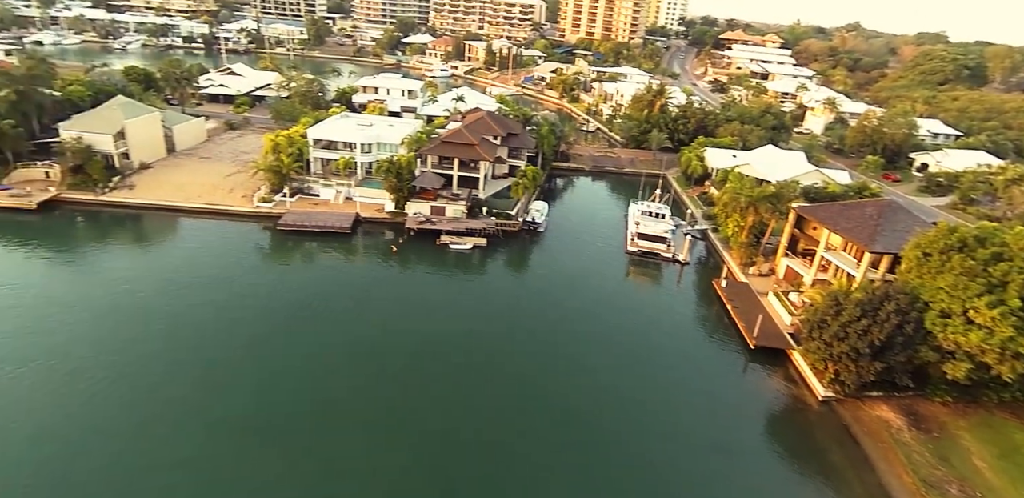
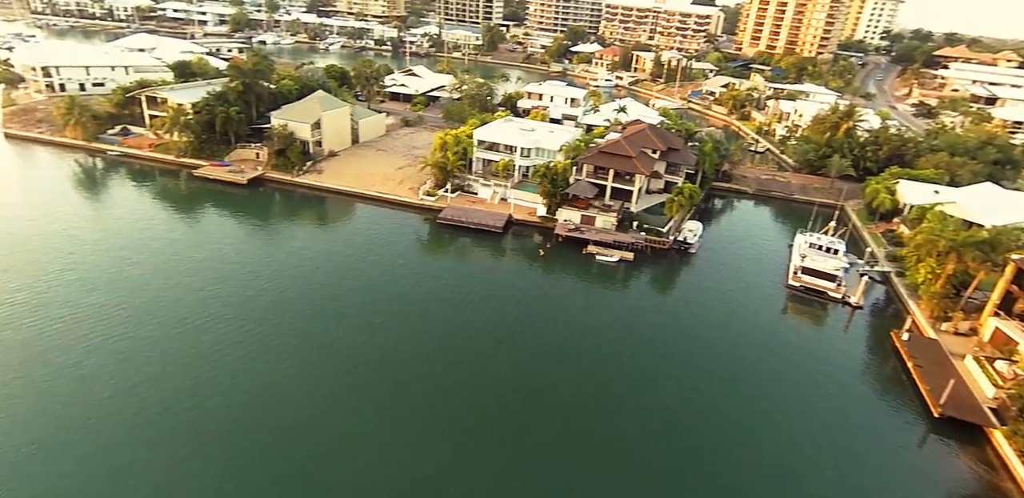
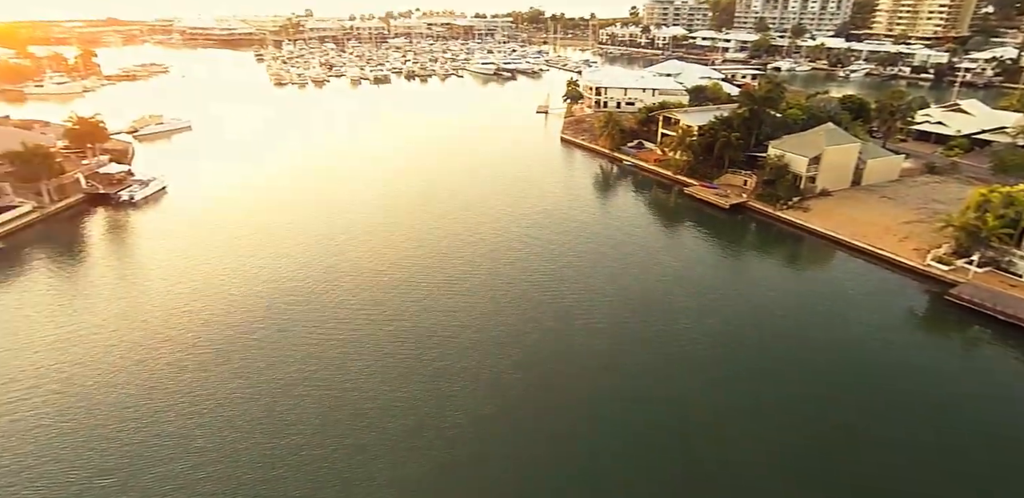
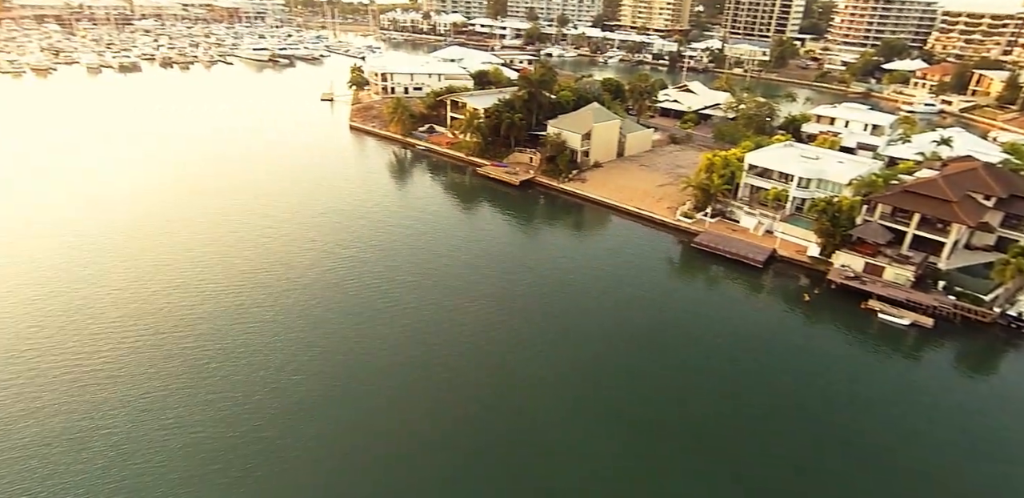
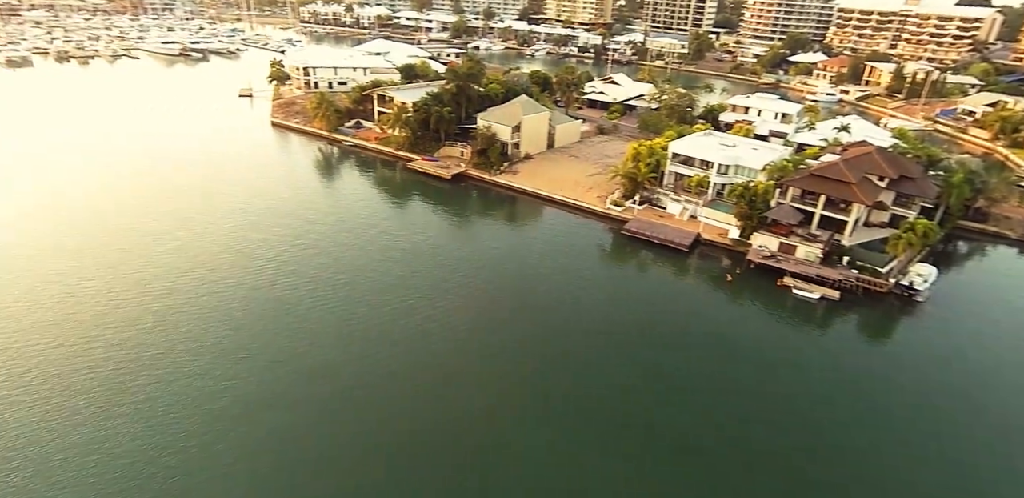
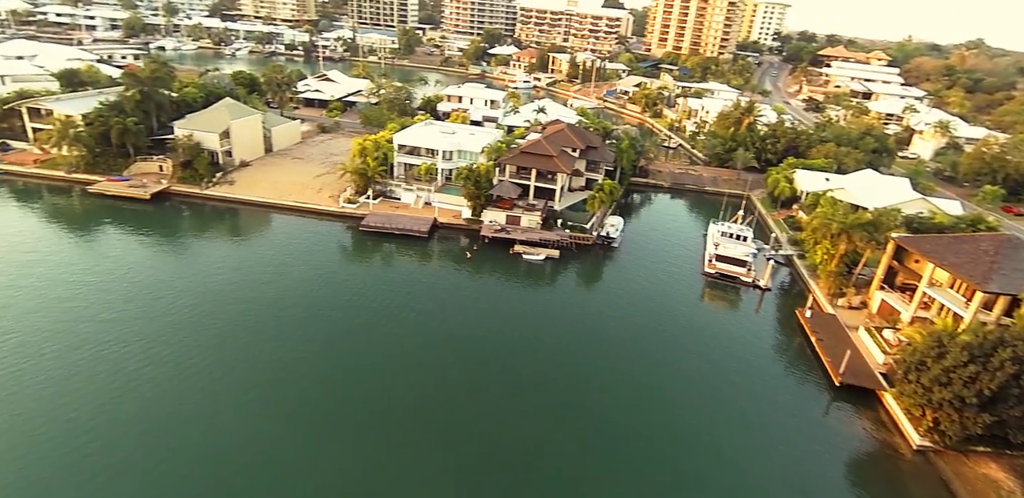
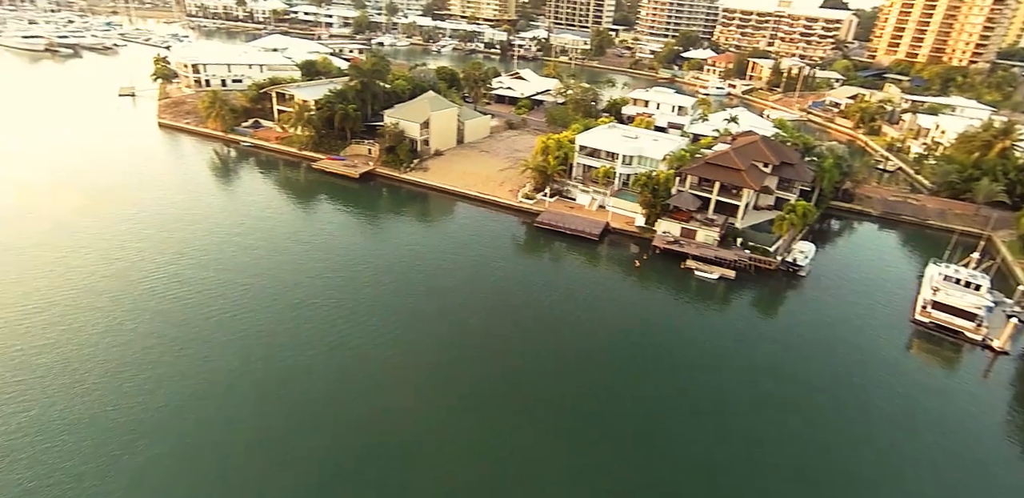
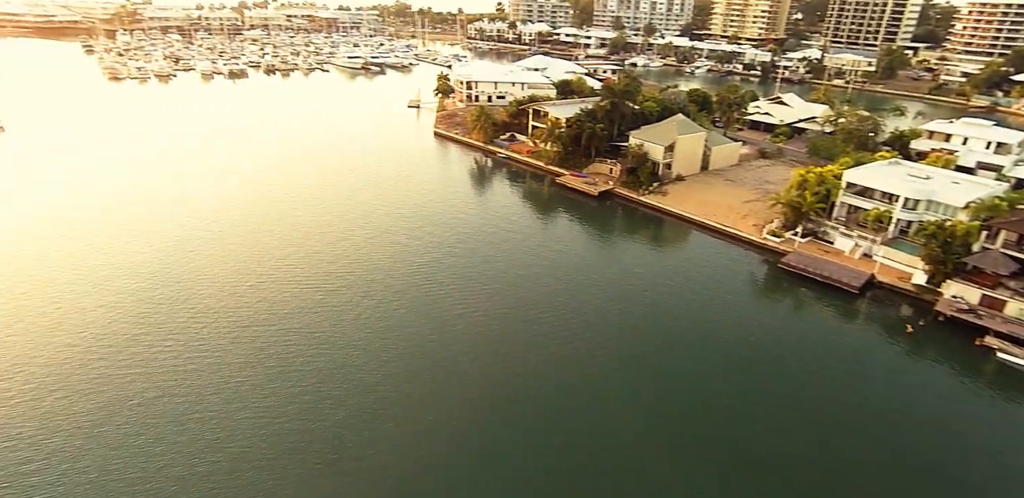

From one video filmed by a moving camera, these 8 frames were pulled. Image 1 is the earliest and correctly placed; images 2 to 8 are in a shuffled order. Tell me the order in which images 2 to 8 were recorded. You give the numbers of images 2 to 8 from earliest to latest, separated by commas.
6, 2, 7, 5, 4, 8, 3
